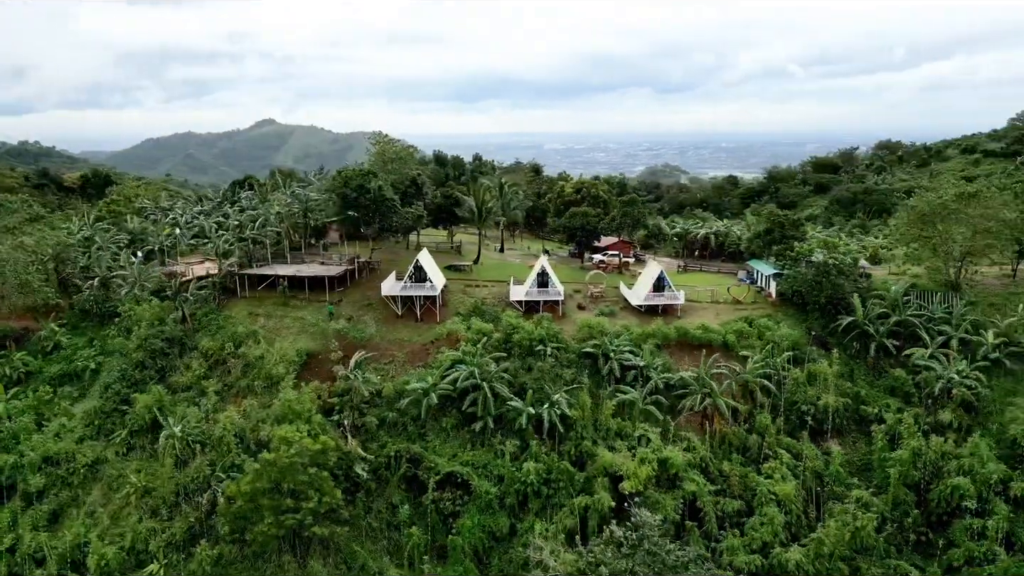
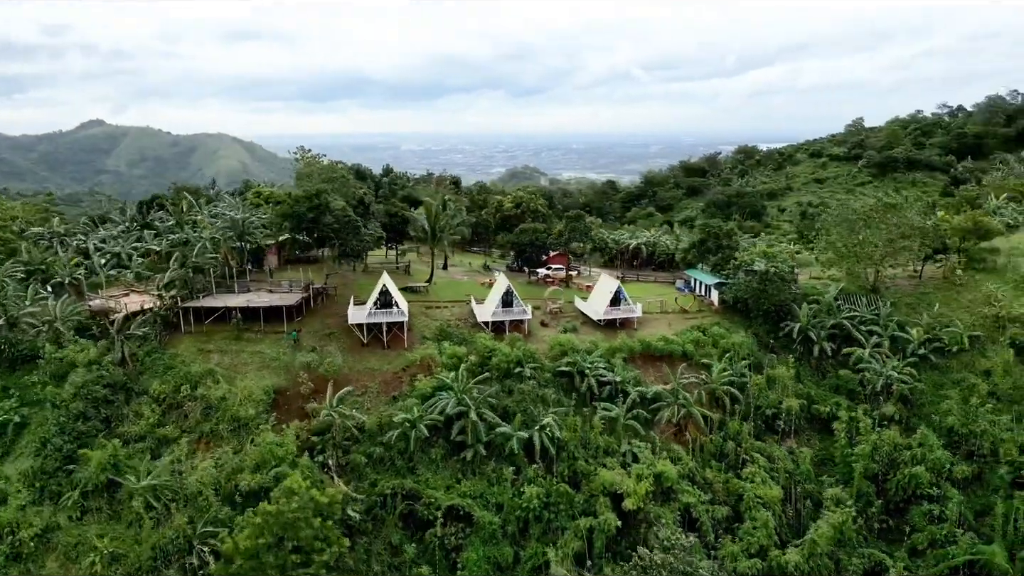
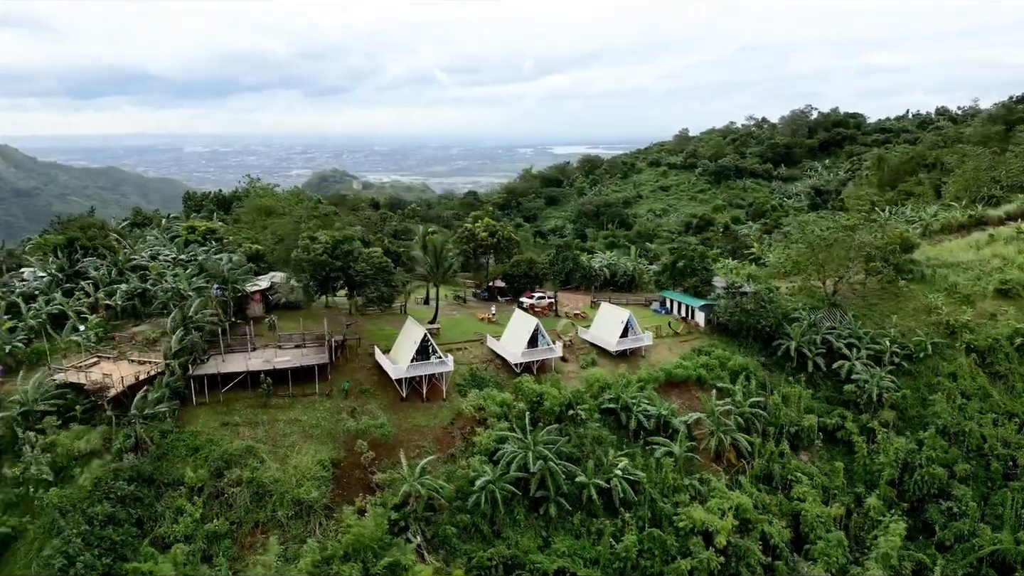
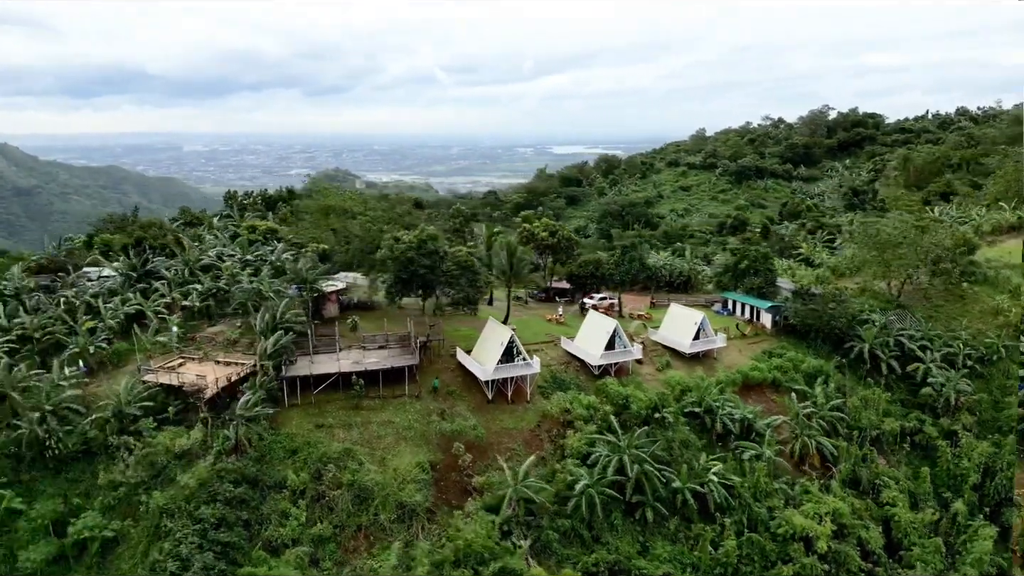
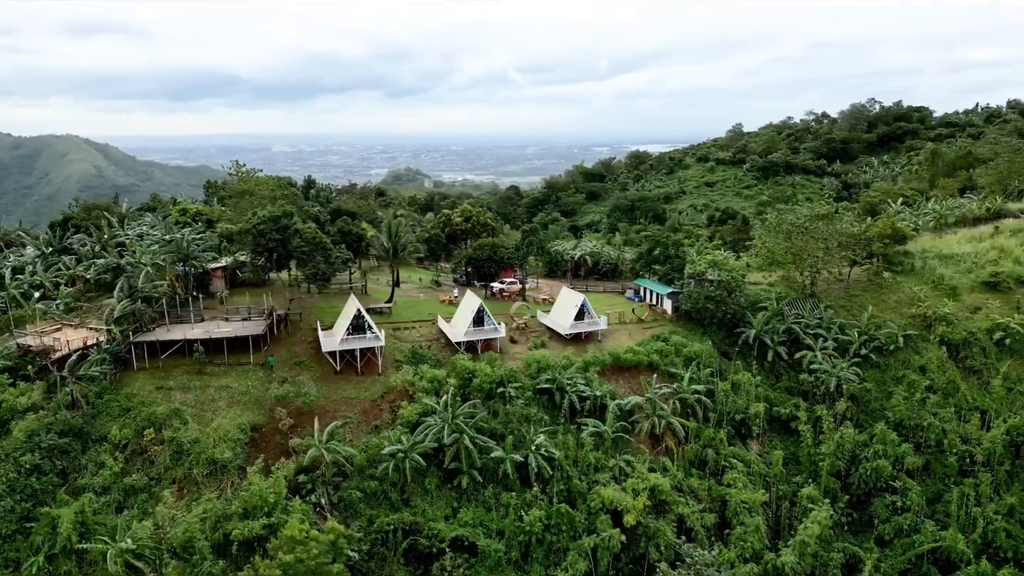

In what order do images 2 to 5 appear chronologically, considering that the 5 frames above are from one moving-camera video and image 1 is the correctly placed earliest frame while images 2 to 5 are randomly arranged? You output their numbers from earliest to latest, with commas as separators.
2, 5, 3, 4
